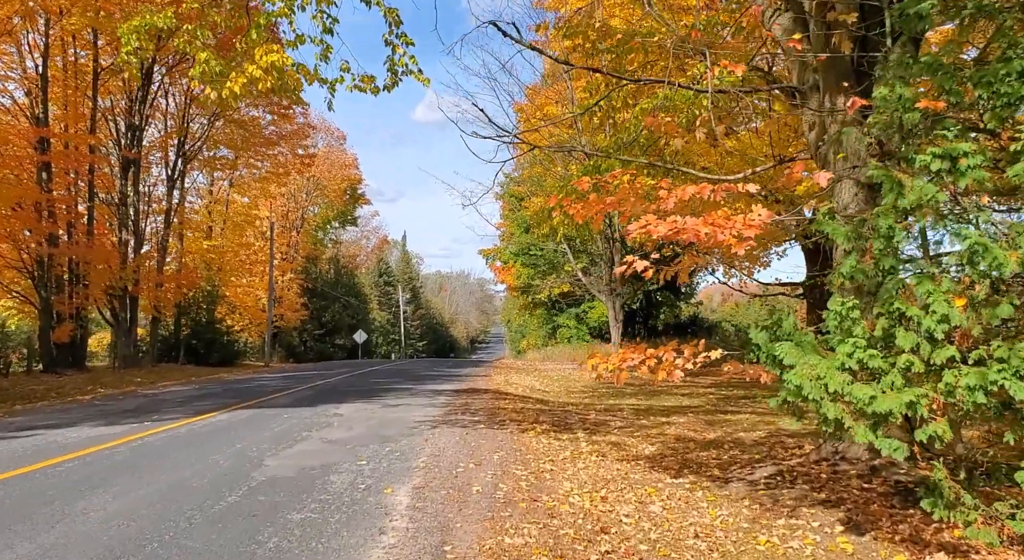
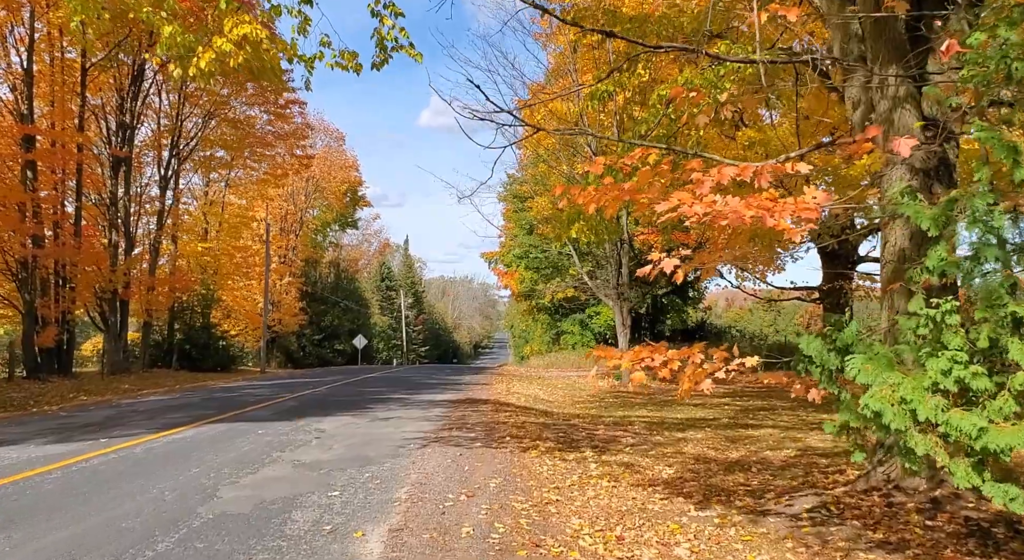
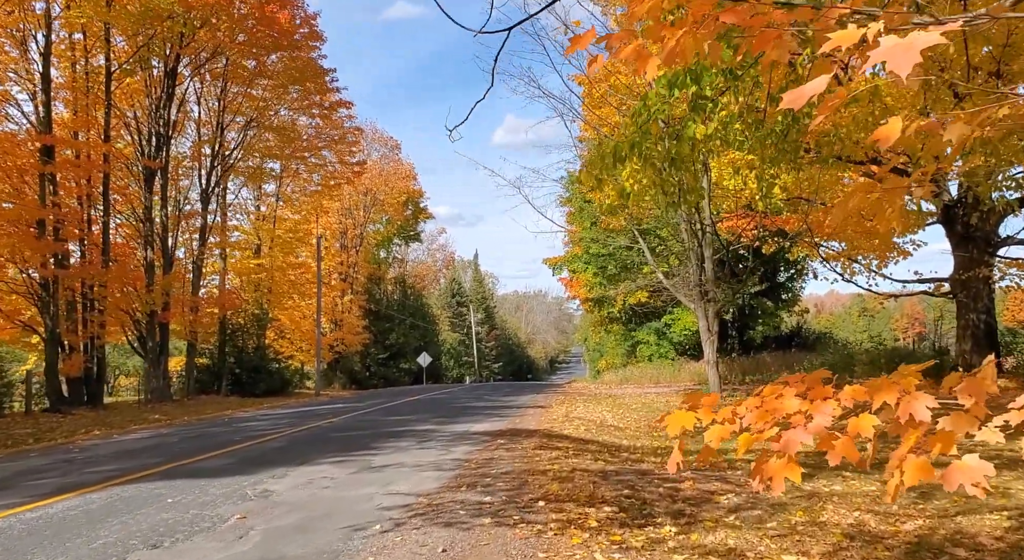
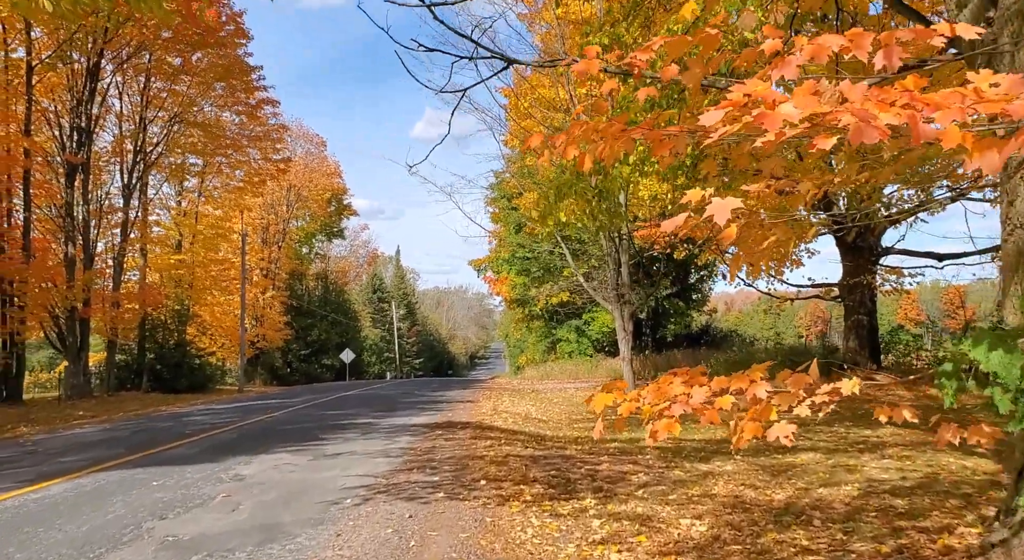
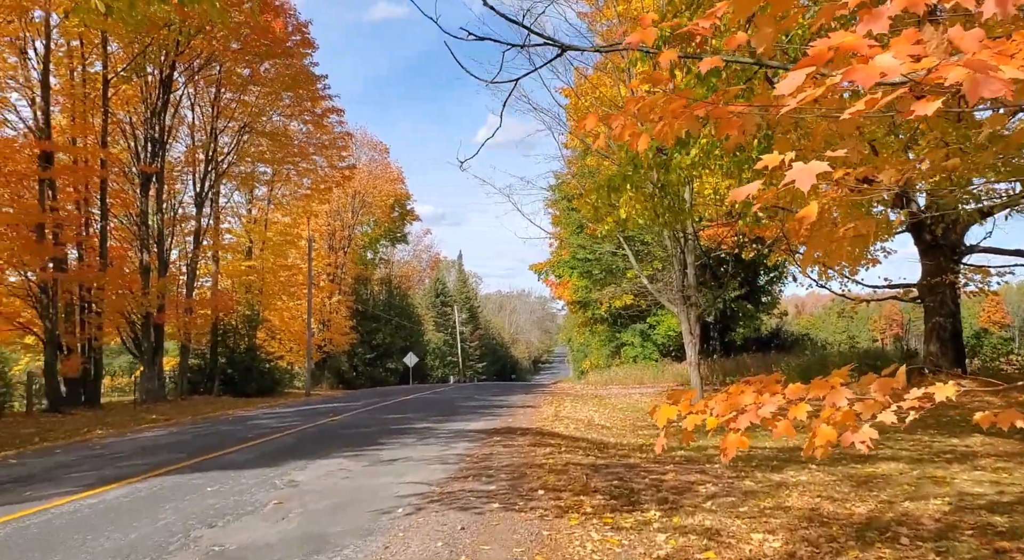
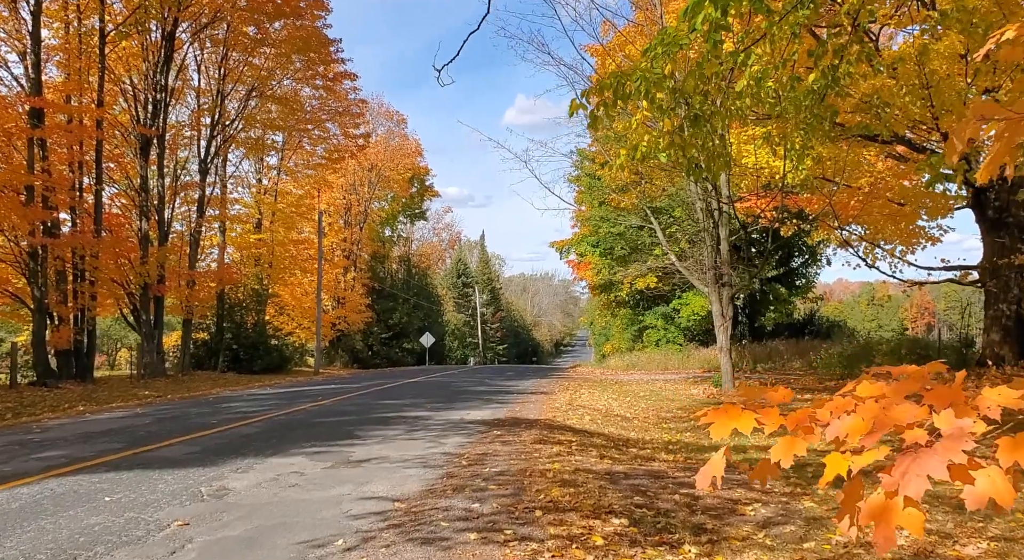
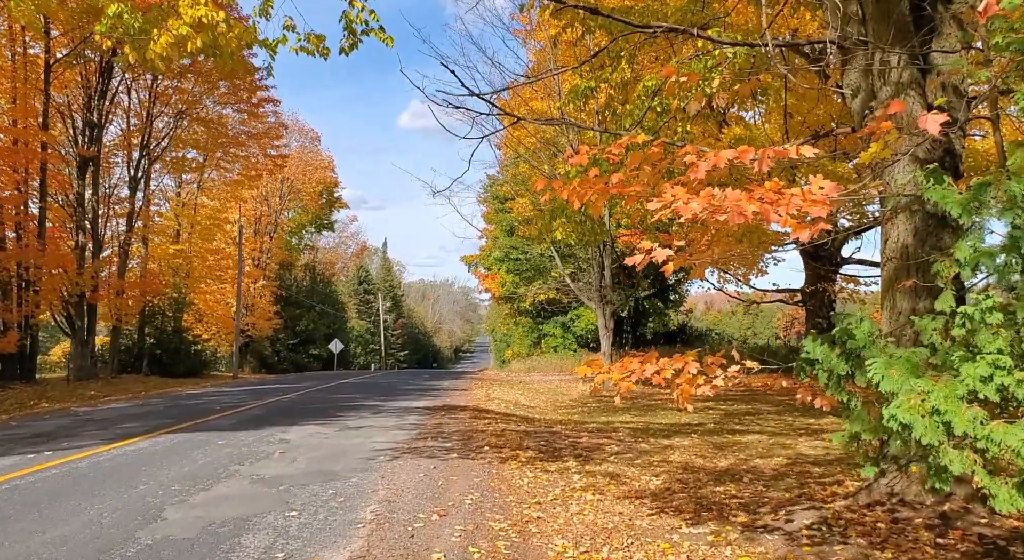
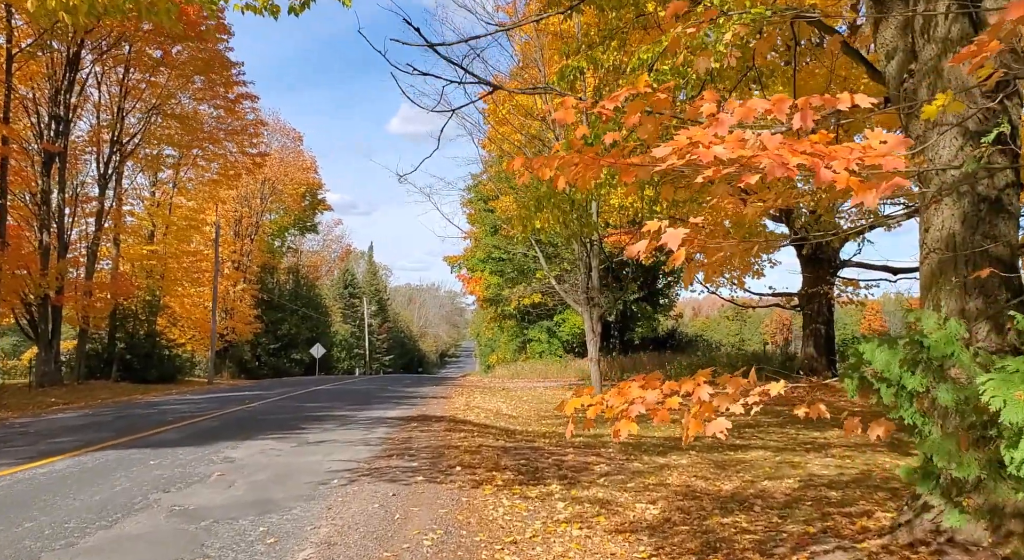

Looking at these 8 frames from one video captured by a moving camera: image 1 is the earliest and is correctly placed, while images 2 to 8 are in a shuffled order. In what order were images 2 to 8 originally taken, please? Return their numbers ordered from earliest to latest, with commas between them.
2, 7, 8, 4, 5, 3, 6
